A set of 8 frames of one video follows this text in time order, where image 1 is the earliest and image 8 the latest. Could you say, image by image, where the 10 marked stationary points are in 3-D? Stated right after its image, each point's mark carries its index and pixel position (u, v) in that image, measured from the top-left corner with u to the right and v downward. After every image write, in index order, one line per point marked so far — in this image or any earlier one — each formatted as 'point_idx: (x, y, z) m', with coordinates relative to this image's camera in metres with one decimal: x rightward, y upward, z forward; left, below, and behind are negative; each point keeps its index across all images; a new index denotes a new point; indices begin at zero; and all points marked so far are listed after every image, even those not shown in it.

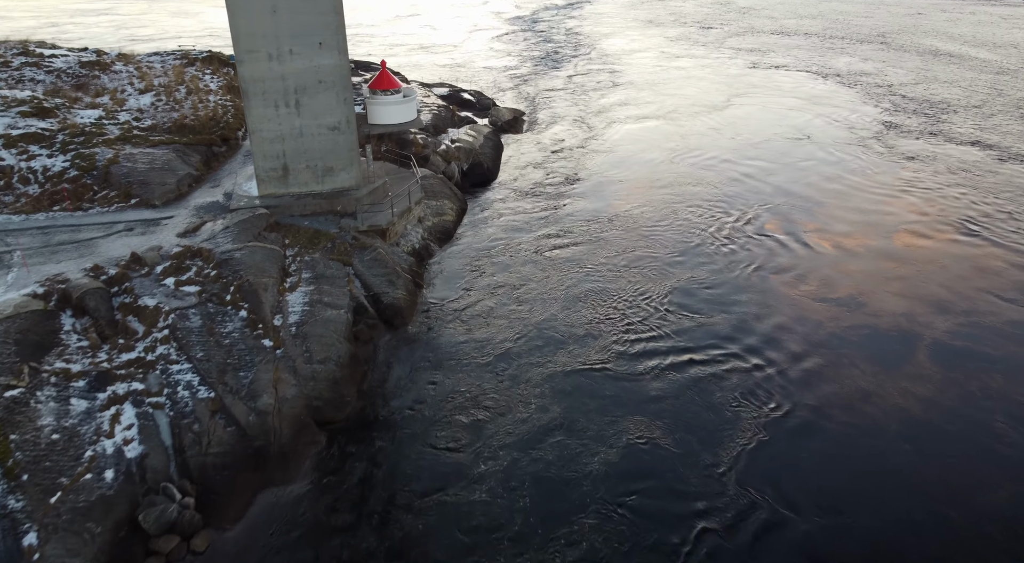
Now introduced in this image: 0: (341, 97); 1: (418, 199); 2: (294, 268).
0: (-4.1, +4.4, +17.3) m
1: (-2.4, +2.1, +18.8) m
2: (-4.6, +0.3, +15.2) m
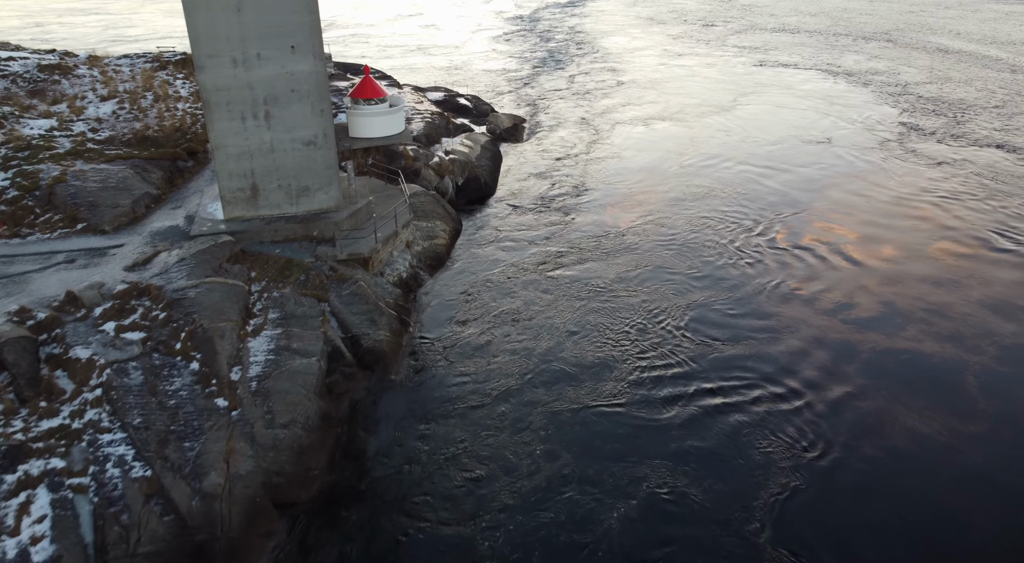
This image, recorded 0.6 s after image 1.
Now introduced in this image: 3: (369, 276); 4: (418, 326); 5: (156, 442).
0: (-4.1, +3.6, +15.2) m
1: (-2.4, +1.4, +16.7) m
2: (-4.6, -0.4, +13.2) m
3: (-3.0, +0.1, +15.1) m
4: (-2.2, -1.0, +16.5) m
5: (-5.0, -2.3, +10.2) m
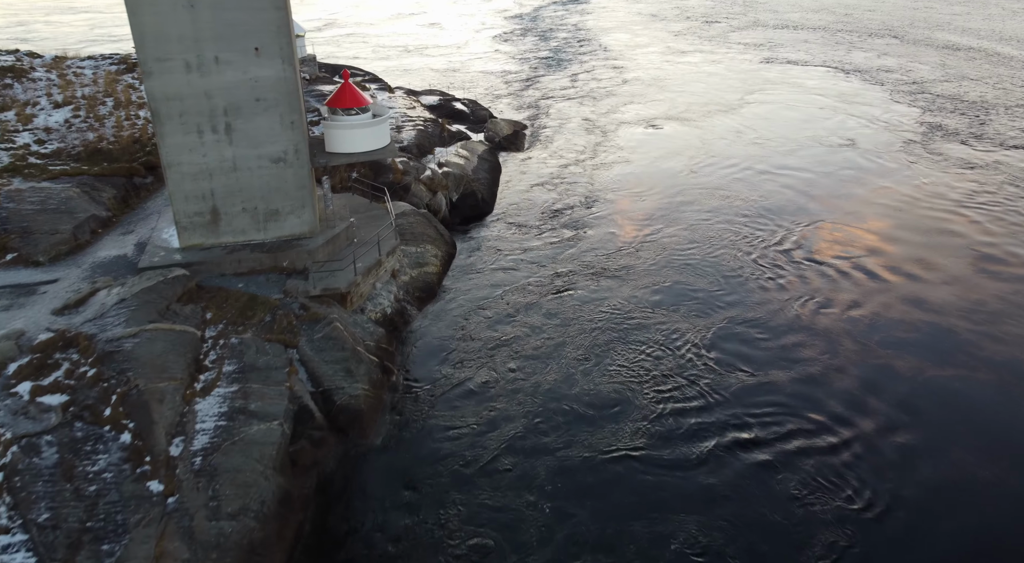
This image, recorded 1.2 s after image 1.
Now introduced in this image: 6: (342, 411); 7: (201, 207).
0: (-4.1, +2.9, +13.1) m
1: (-2.4, +0.7, +14.6) m
2: (-4.6, -1.2, +11.1) m
3: (-3.0, -0.6, +13.0) m
4: (-2.1, -1.6, +14.4) m
5: (-5.0, -3.0, +8.1) m
6: (-2.7, -2.1, +11.5) m
7: (-5.7, +1.4, +13.2) m
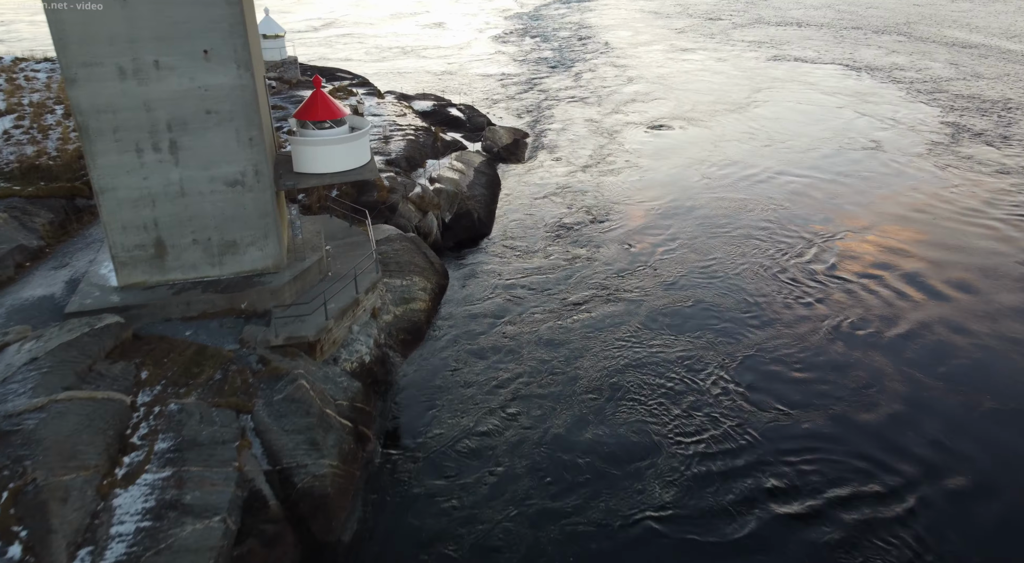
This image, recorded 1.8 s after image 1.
0: (-4.1, +2.2, +11.1) m
1: (-2.4, 0.0, +12.5) m
2: (-4.6, -1.9, +9.0) m
3: (-3.0, -1.3, +10.9) m
4: (-2.1, -2.3, +12.3) m
5: (-5.0, -3.7, +6.1) m
6: (-2.7, -2.8, +9.5) m
7: (-5.7, +0.7, +11.1) m
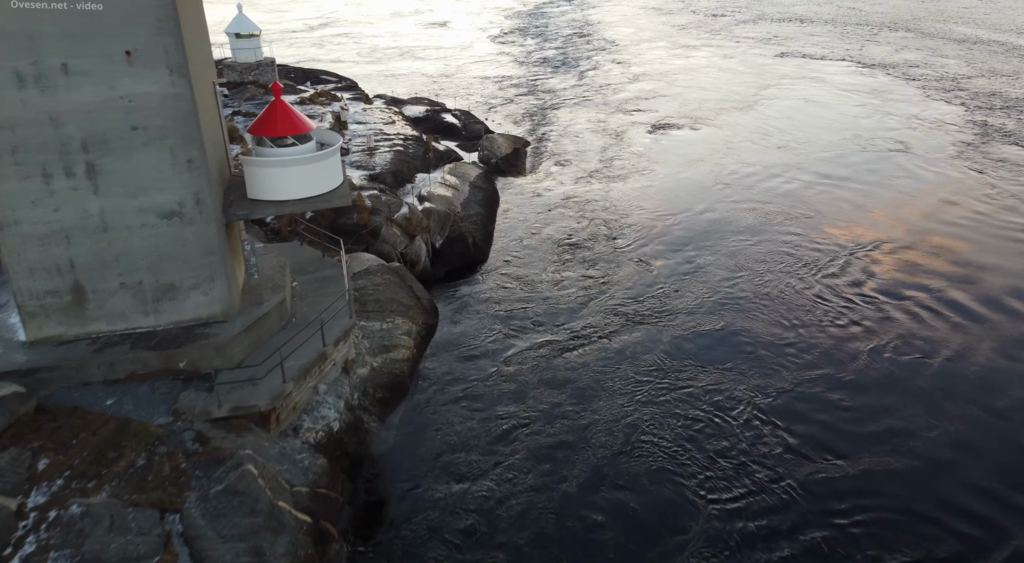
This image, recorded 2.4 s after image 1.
0: (-4.1, +1.6, +8.9) m
1: (-2.4, -0.7, +10.4) m
2: (-4.6, -2.5, +6.9) m
3: (-3.0, -2.0, +8.8) m
4: (-2.1, -3.0, +10.2) m
5: (-5.1, -4.4, +4.0) m
6: (-2.7, -3.5, +7.3) m
7: (-5.7, 0.0, +9.0) m
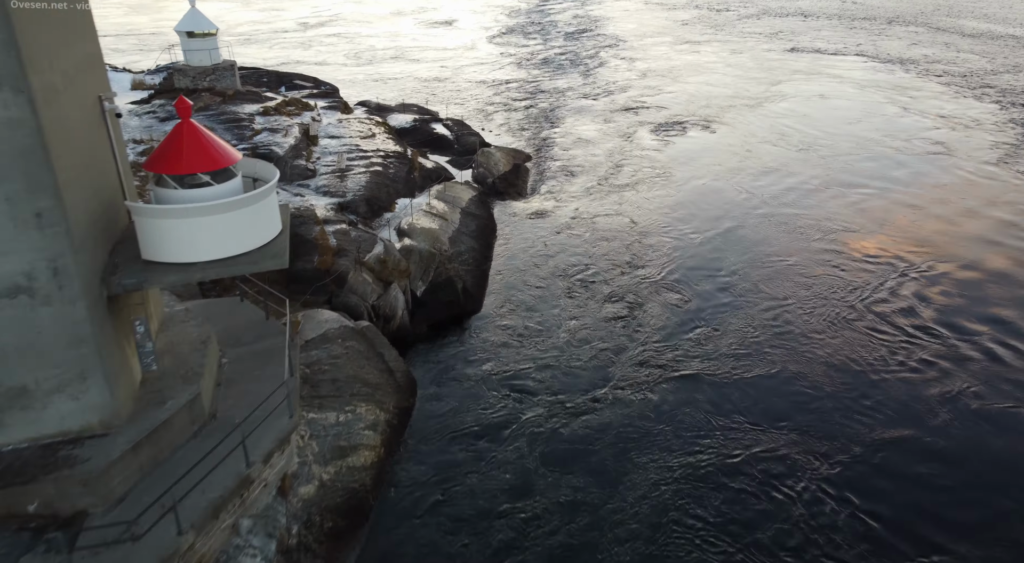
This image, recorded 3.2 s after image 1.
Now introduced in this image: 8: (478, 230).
0: (-4.2, +0.6, +6.1) m
1: (-2.4, -1.6, +7.6) m
2: (-4.6, -3.5, +4.1) m
3: (-3.0, -2.9, +6.0) m
4: (-2.1, -3.9, +7.4) m
5: (-5.1, -5.3, +1.2) m
6: (-2.7, -4.4, +4.5) m
7: (-5.7, -1.0, +6.2) m
8: (-0.7, +1.1, +14.7) m
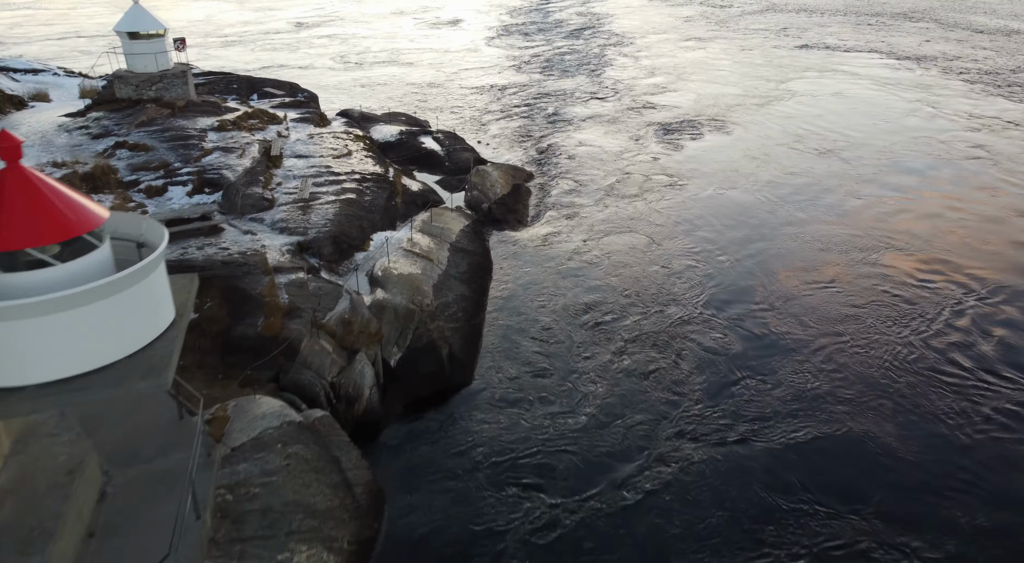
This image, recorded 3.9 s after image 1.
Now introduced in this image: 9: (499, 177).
0: (-4.2, -0.2, +3.7) m
1: (-2.5, -2.4, +5.1) m
2: (-4.7, -4.4, +1.7) m
3: (-3.0, -3.7, +3.6) m
4: (-2.1, -4.8, +5.0) m
5: (-5.1, -6.2, -1.3) m
6: (-2.8, -5.2, +2.1) m
7: (-5.8, -1.8, +3.8) m
8: (-0.7, +0.2, +12.3) m
9: (-0.2, +2.5, +16.3) m
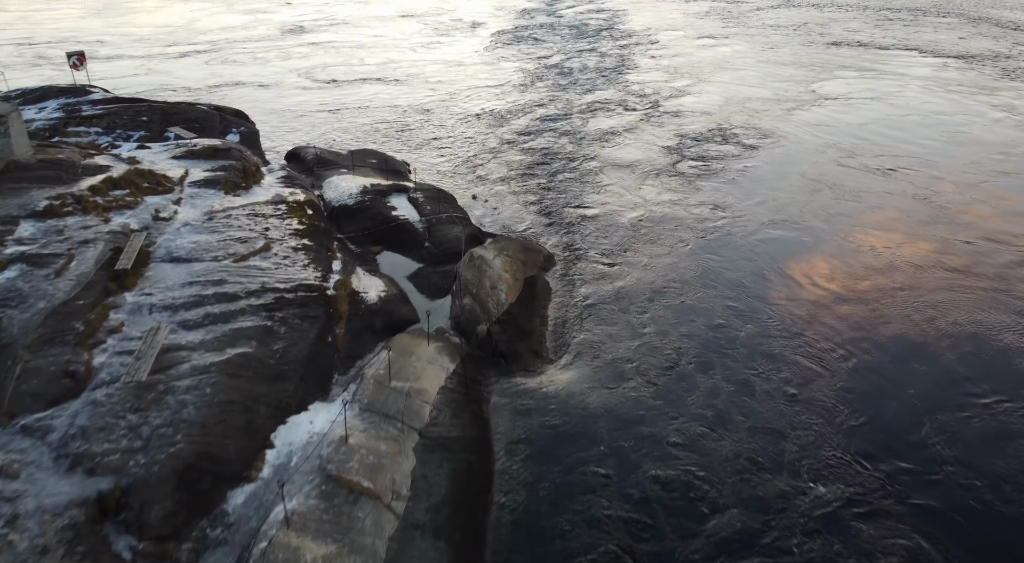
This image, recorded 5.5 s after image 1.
0: (-4.1, -2.4, -1.7) m
1: (-2.3, -4.5, -0.3) m
2: (-4.6, -6.5, -3.7) m
3: (-2.9, -5.9, -1.8) m
4: (-2.0, -6.9, -0.5) m
5: (-5.1, -8.3, -6.6) m
6: (-2.7, -7.4, -3.3) m
7: (-5.6, -4.0, -1.6) m
8: (-0.5, -1.9, +6.9) m
9: (0.0, +0.4, +10.9) m
